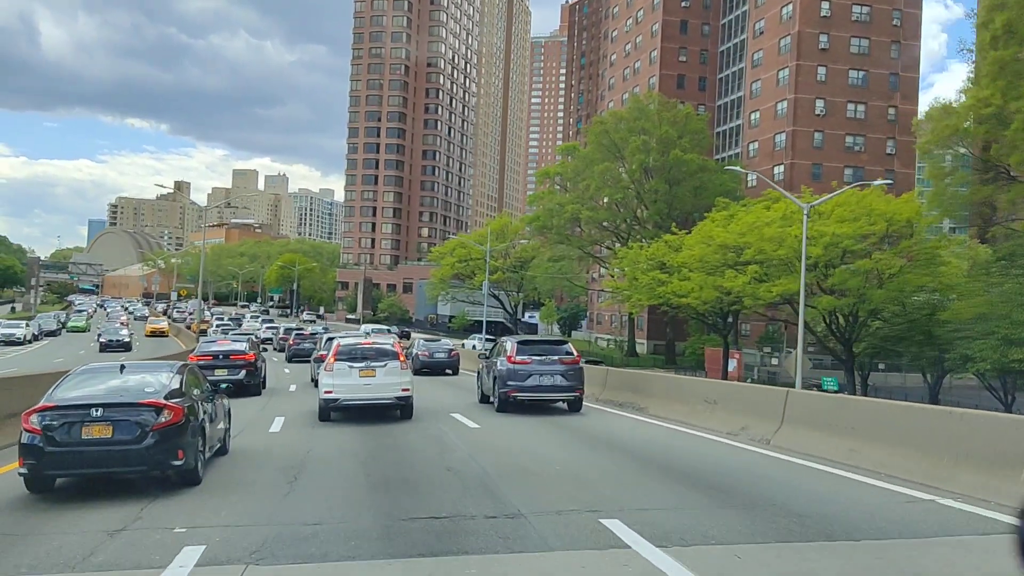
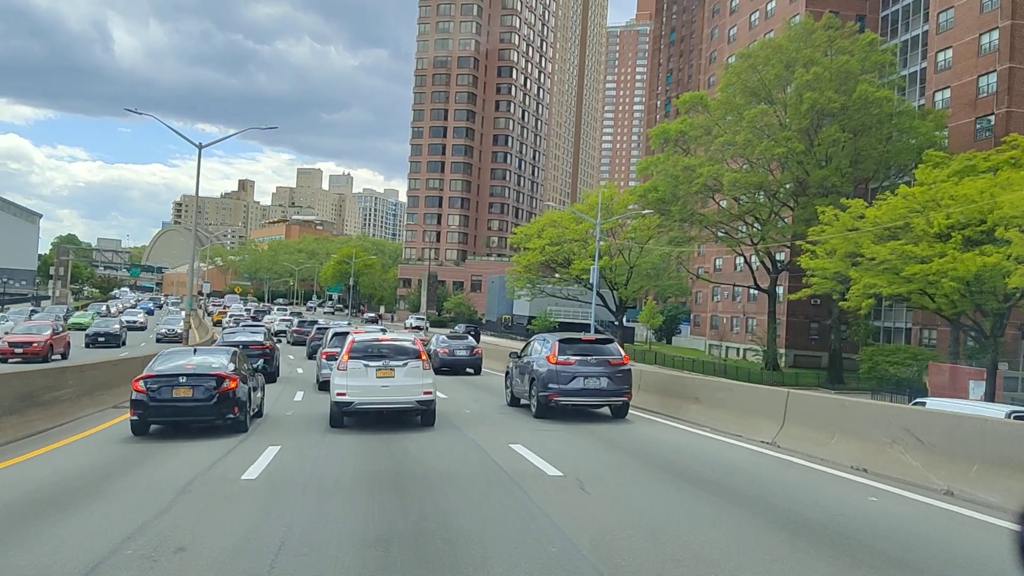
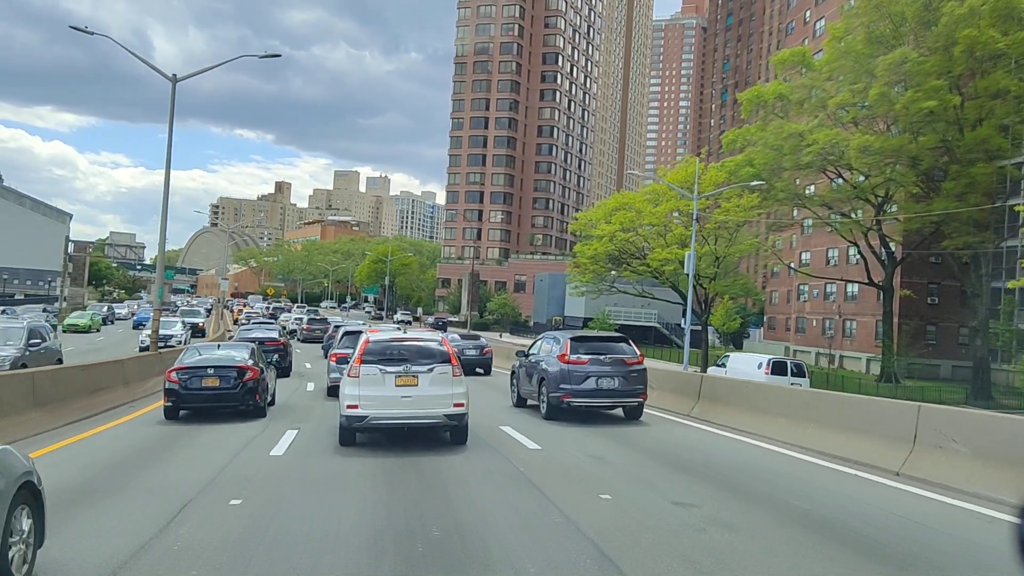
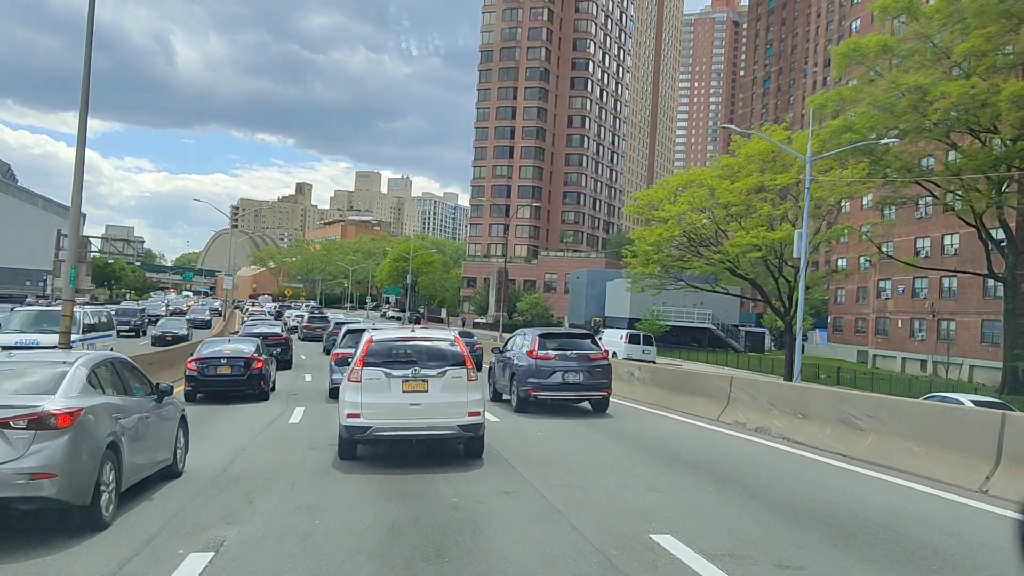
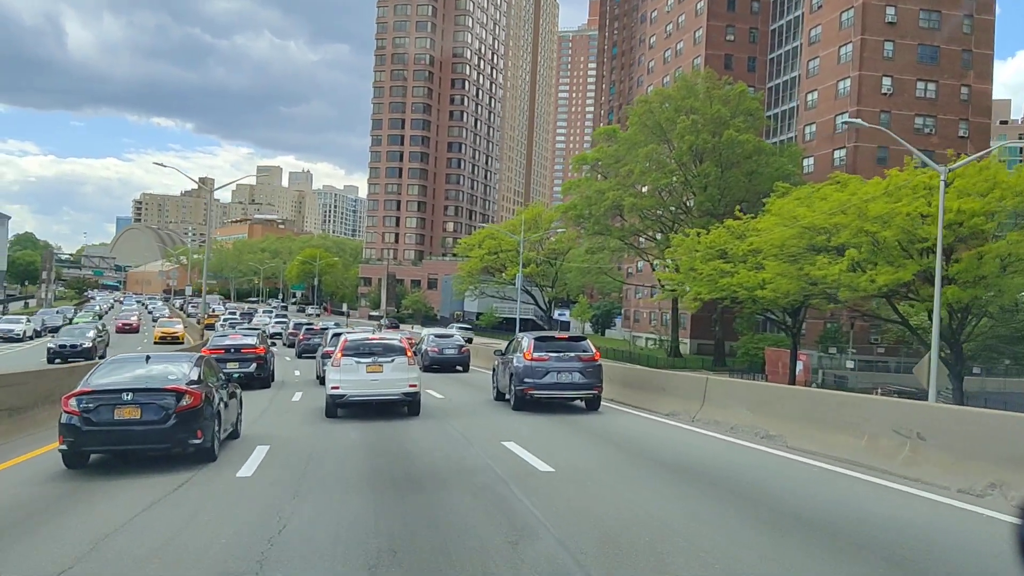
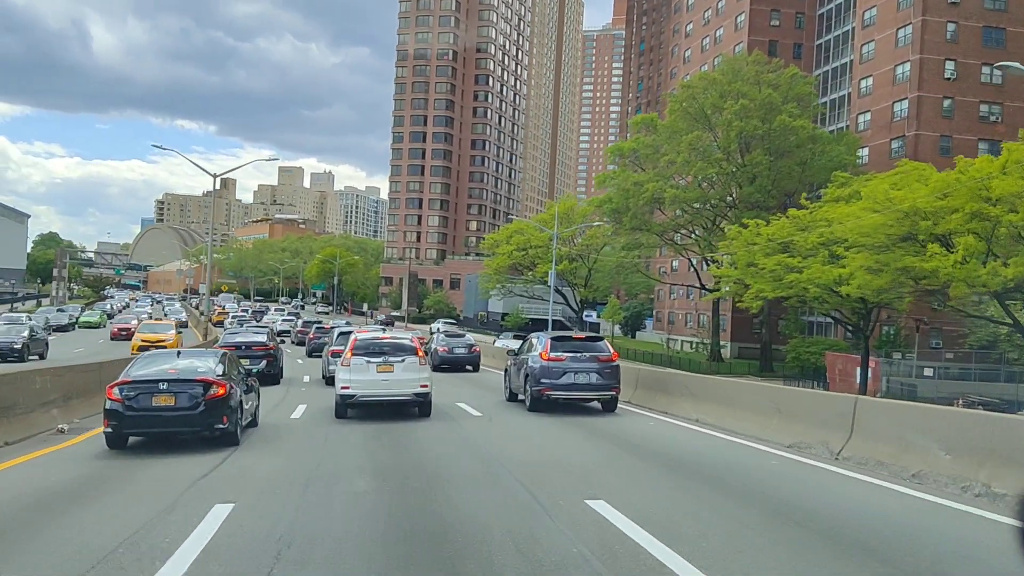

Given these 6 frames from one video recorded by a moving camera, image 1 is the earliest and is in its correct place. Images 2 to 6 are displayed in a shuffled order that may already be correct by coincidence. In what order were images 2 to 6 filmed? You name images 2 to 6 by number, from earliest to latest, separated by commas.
5, 6, 2, 3, 4
